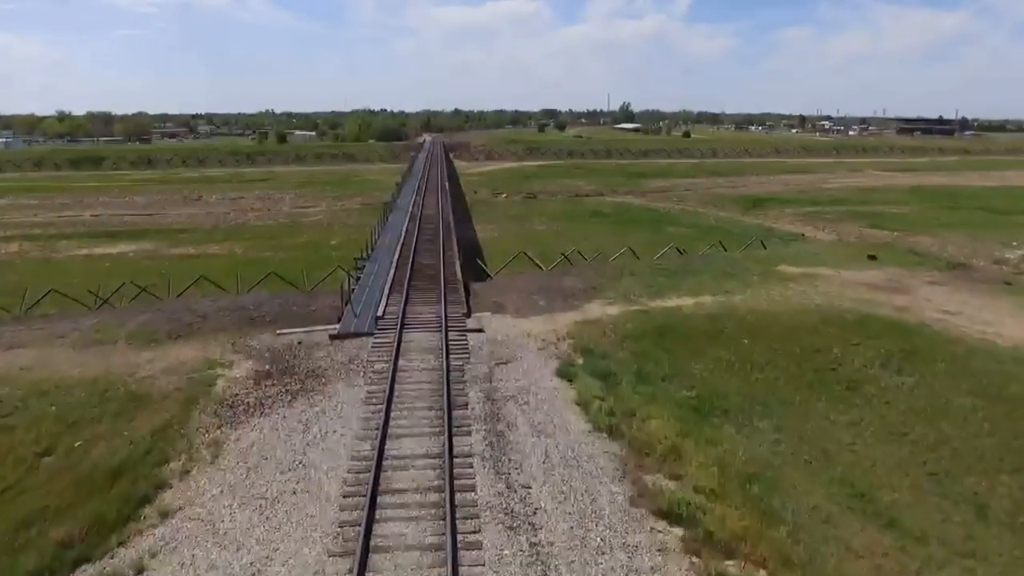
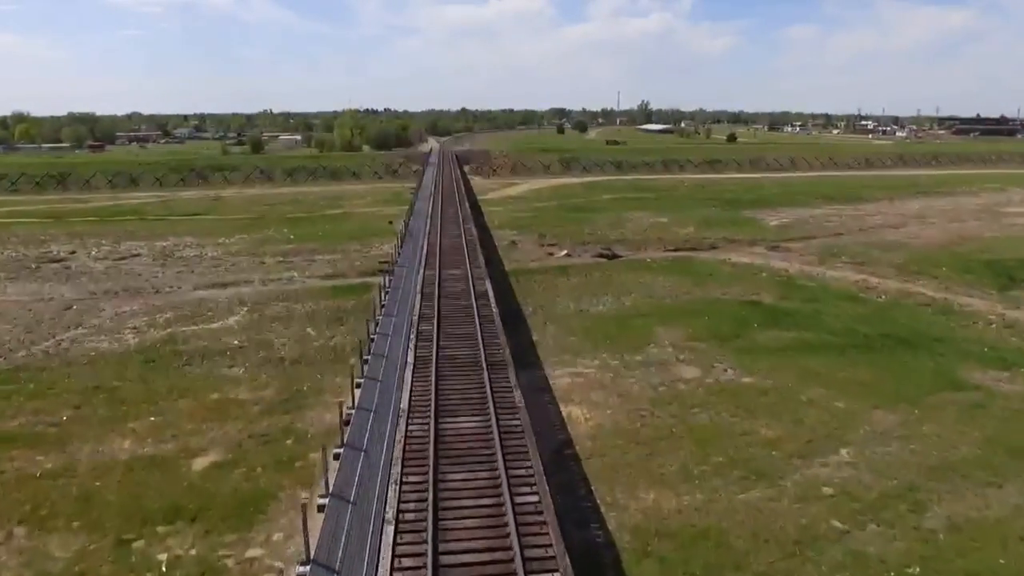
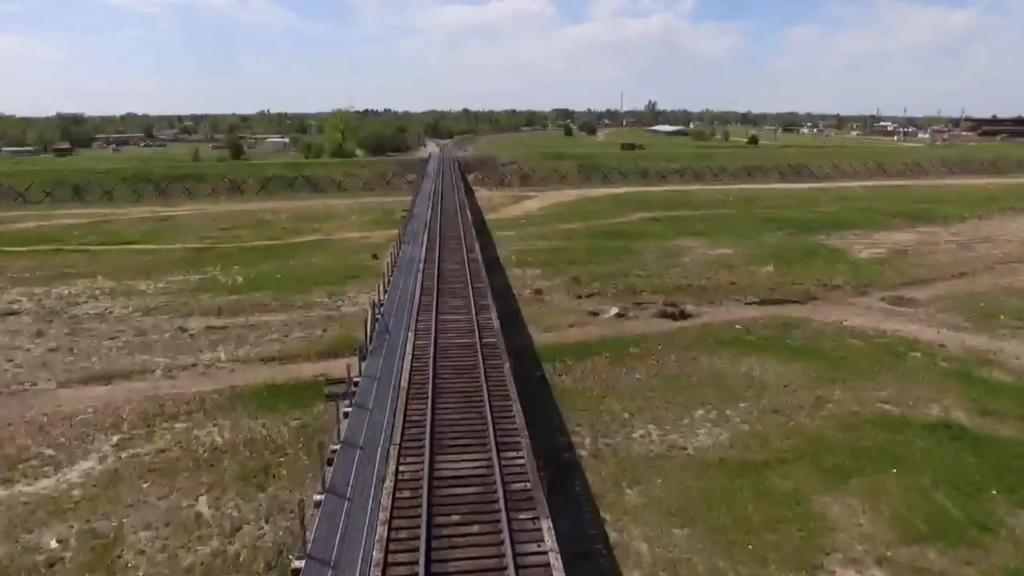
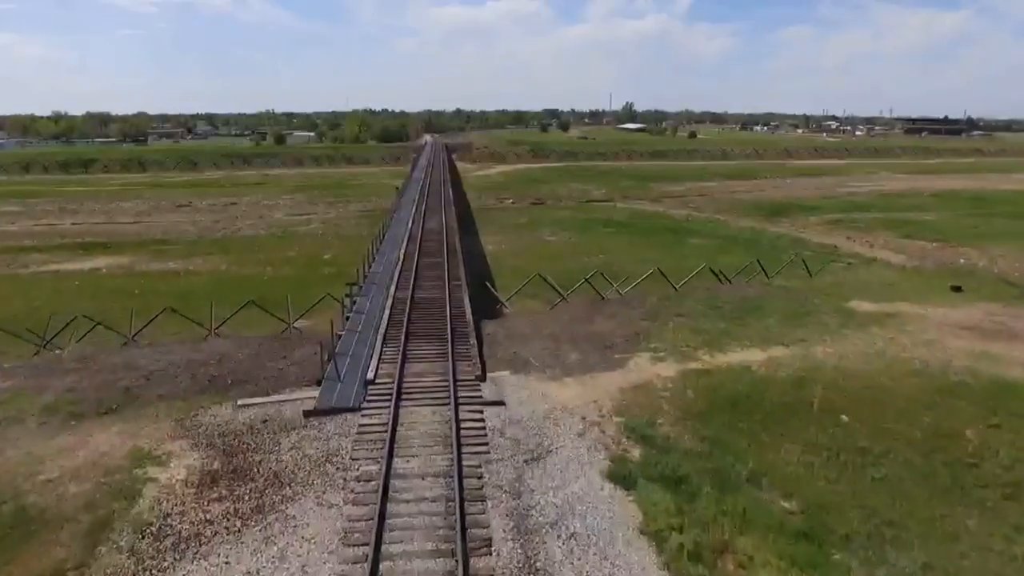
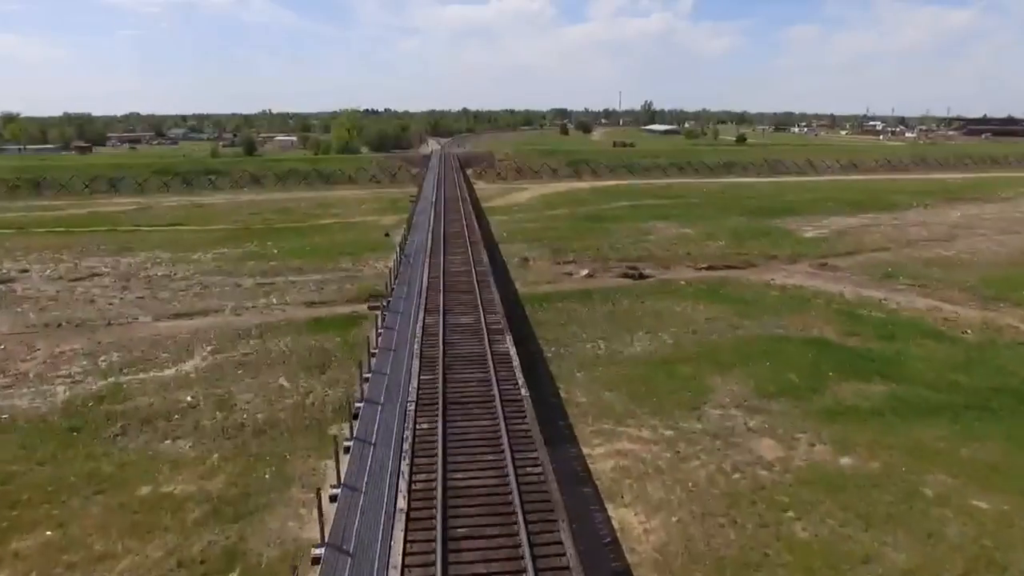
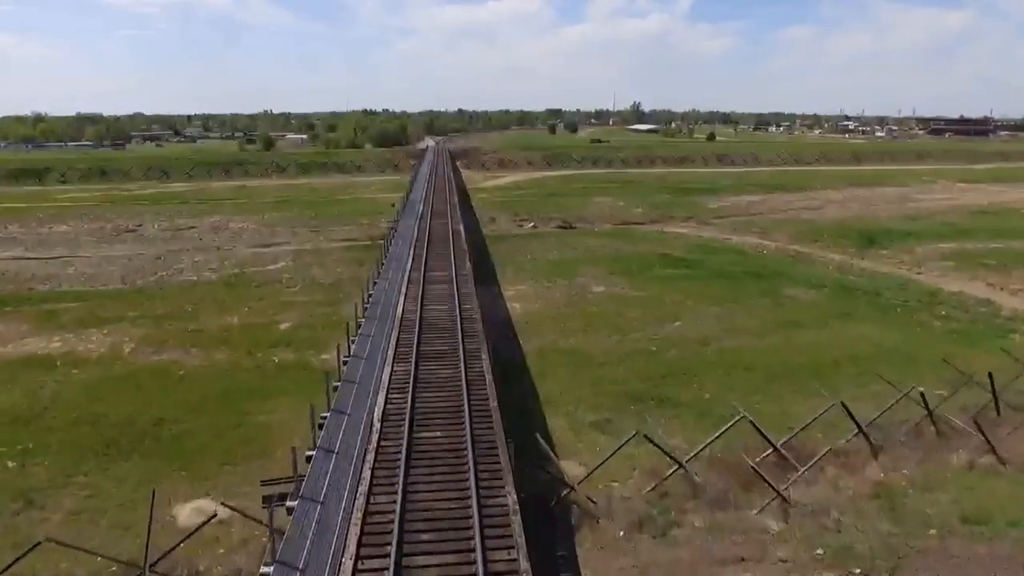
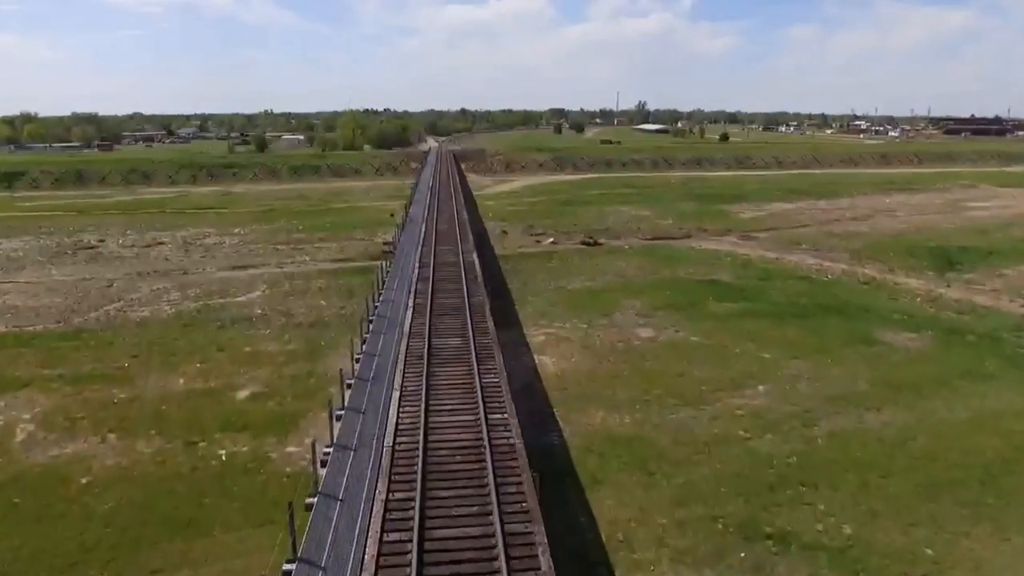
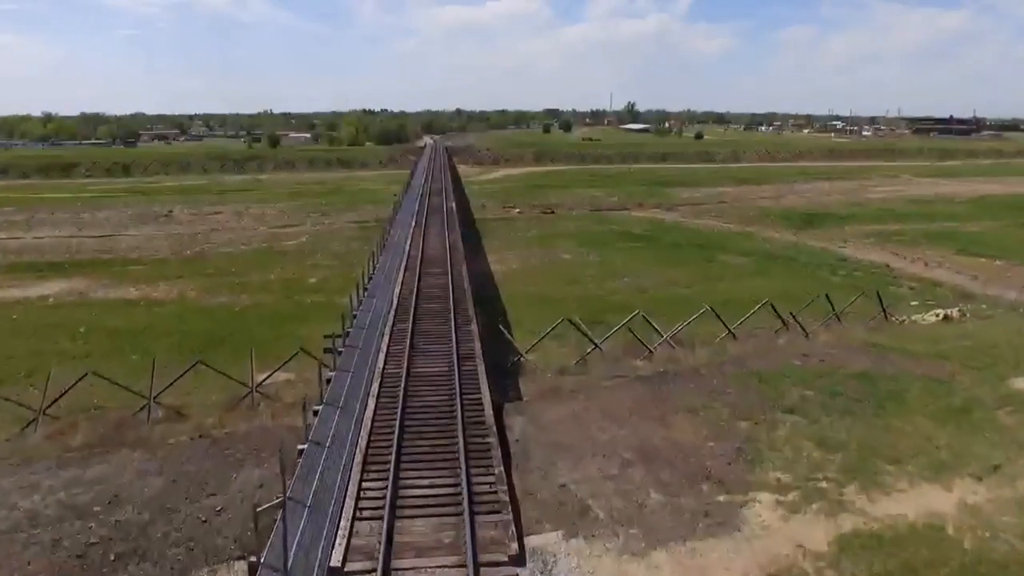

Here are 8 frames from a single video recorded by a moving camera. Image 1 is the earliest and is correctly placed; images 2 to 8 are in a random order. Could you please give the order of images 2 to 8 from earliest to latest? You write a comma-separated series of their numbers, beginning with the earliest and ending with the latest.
4, 8, 6, 7, 2, 5, 3
